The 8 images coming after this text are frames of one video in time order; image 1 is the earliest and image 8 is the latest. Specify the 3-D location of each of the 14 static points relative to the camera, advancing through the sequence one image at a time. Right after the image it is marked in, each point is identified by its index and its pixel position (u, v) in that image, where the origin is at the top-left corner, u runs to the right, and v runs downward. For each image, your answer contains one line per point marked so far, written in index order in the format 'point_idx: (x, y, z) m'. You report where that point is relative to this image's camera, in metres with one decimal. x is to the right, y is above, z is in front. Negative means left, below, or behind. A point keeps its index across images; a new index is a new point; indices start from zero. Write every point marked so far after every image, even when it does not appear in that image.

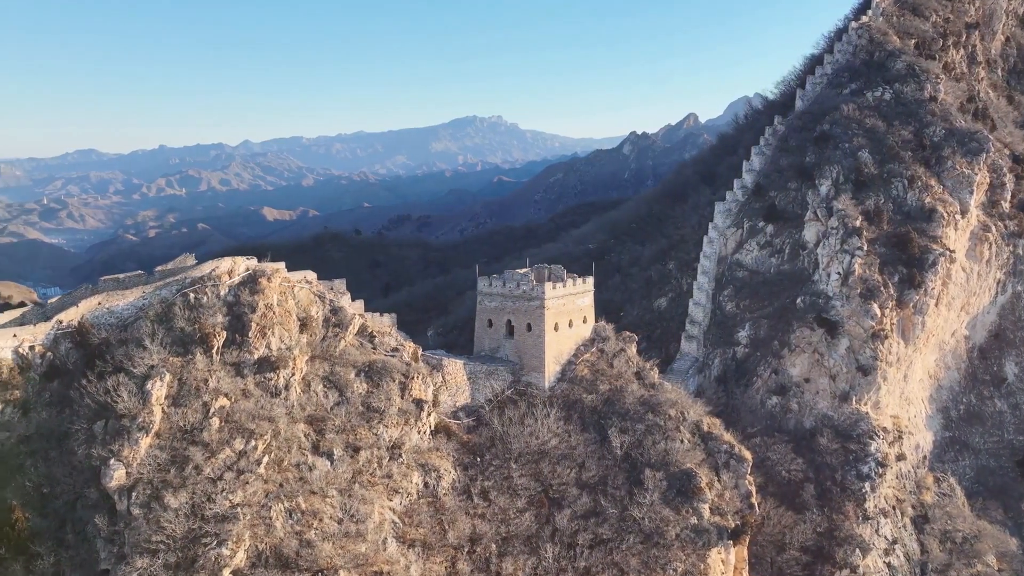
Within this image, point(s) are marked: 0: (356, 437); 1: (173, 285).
0: (-2.8, -2.7, +12.9) m
1: (-6.0, +0.1, +12.7) m
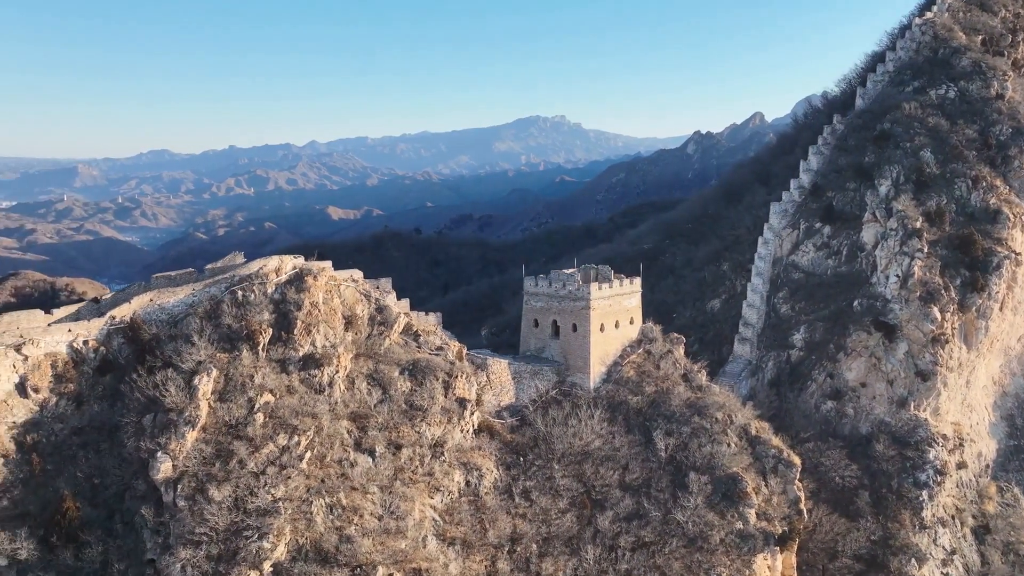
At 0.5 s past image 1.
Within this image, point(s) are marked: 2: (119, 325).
0: (-2.1, -2.7, +13.0) m
1: (-5.3, +0.1, +13.0) m
2: (-6.7, -0.6, +12.1) m
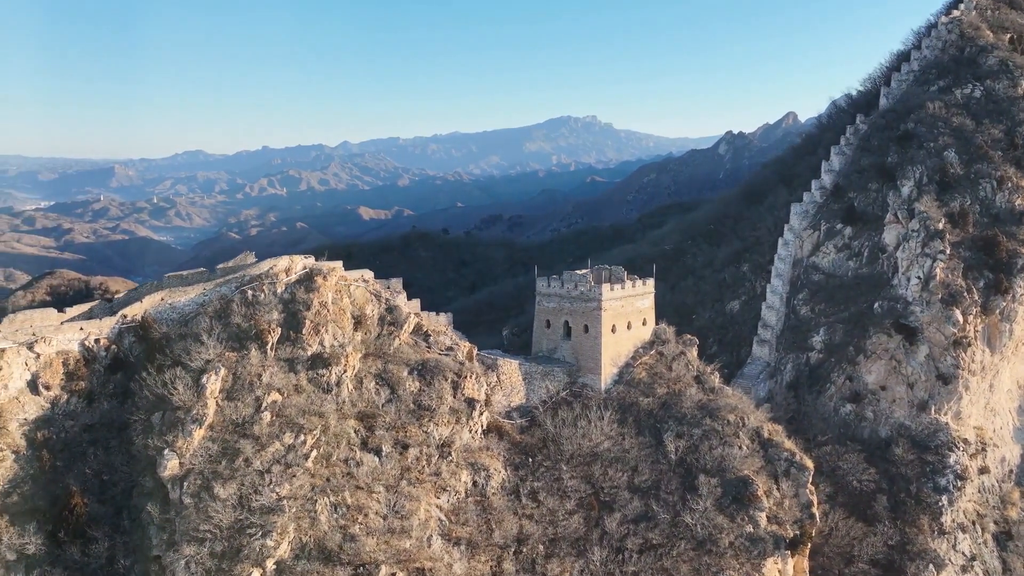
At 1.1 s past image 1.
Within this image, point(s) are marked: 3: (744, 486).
0: (-1.9, -2.7, +13.0) m
1: (-5.2, +0.1, +13.1) m
2: (-6.6, -0.6, +12.3) m
3: (+4.8, -4.1, +14.7) m
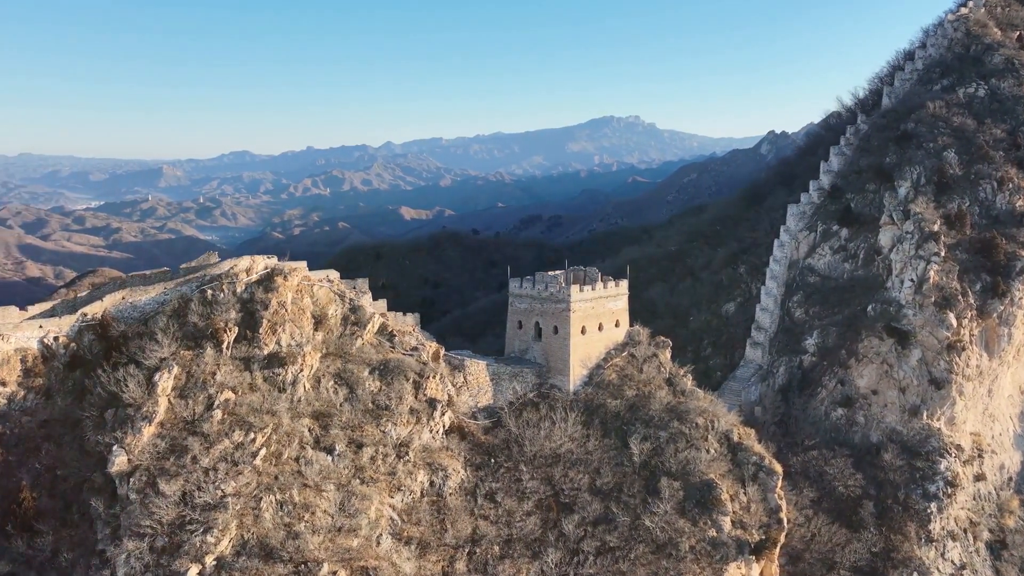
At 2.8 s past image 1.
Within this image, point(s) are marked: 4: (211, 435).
0: (-2.8, -2.7, +13.1) m
1: (-6.0, +0.1, +13.3) m
2: (-7.5, -0.6, +12.5) m
3: (+4.0, -4.2, +14.6) m
4: (-4.9, -2.4, +11.5) m
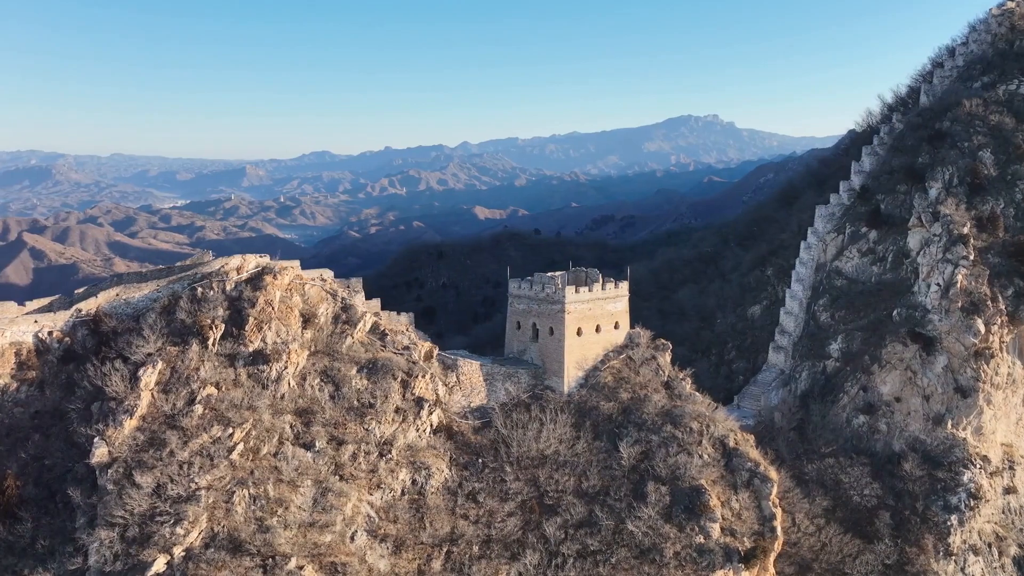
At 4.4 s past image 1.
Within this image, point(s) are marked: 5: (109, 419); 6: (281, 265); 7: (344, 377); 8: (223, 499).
0: (-3.2, -2.7, +13.2) m
1: (-6.3, +0.2, +13.6) m
2: (-7.8, -0.5, +12.9) m
3: (+3.7, -4.2, +14.3) m
4: (-5.4, -2.4, +11.8) m
5: (-6.6, -2.2, +11.7) m
6: (-4.7, +0.5, +14.5) m
7: (-3.3, -1.7, +13.8) m
8: (-4.6, -3.4, +11.3) m
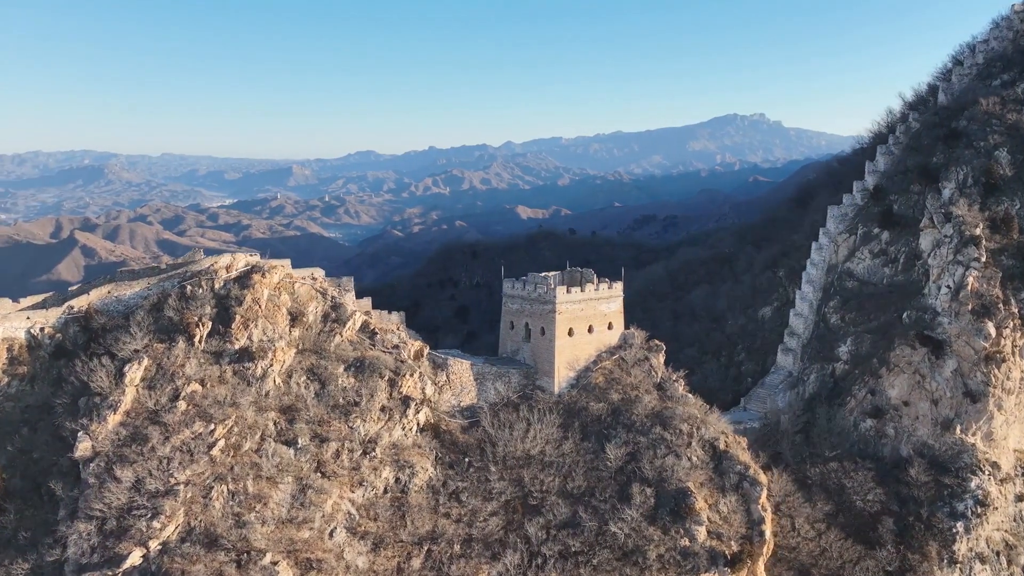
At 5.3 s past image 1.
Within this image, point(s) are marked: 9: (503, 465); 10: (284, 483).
0: (-3.5, -2.6, +13.3) m
1: (-6.6, +0.2, +13.9) m
2: (-8.2, -0.5, +13.2) m
3: (+3.4, -4.2, +14.2) m
4: (-5.8, -2.3, +12.0) m
5: (-7.0, -2.1, +11.9) m
6: (-5.0, +0.5, +14.6) m
7: (-3.6, -1.7, +13.9) m
8: (-5.0, -3.3, +11.5) m
9: (-0.2, -3.7, +14.7) m
10: (-4.0, -3.4, +12.2) m
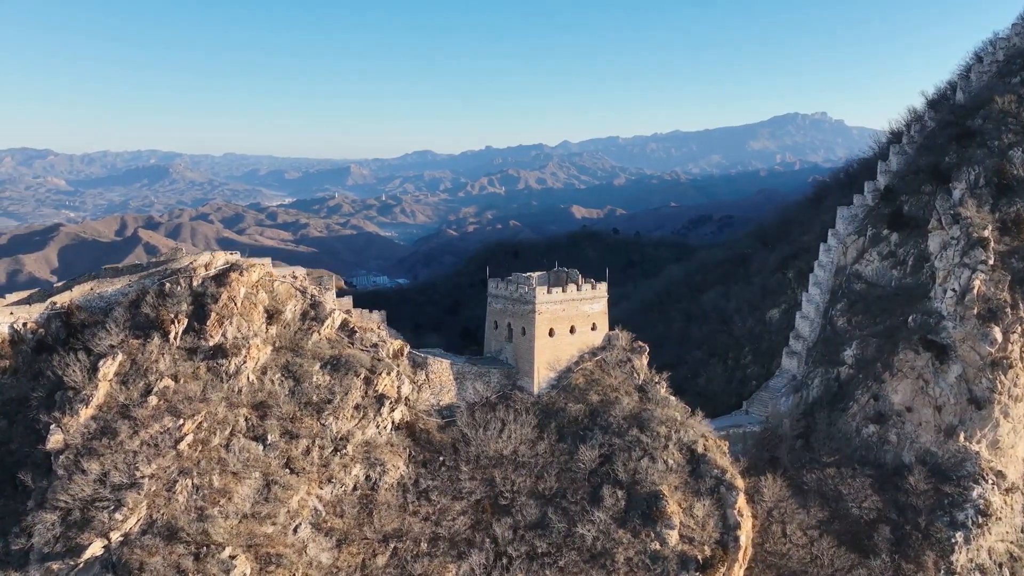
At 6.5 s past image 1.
0: (-4.1, -2.6, +13.5) m
1: (-7.2, +0.3, +14.2) m
2: (-8.8, -0.4, +13.6) m
3: (+2.8, -4.3, +14.1) m
4: (-6.4, -2.3, +12.3) m
5: (-7.7, -2.1, +12.2) m
6: (-5.5, +0.5, +14.9) m
7: (-4.2, -1.7, +14.1) m
8: (-5.7, -3.3, +11.7) m
9: (-0.8, -3.7, +14.7) m
10: (-4.6, -3.3, +12.4) m
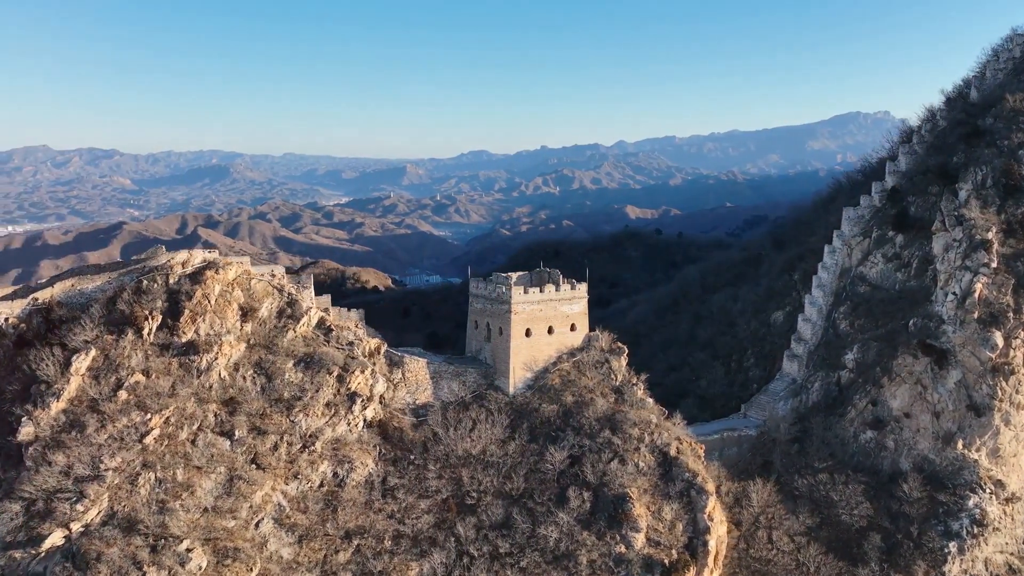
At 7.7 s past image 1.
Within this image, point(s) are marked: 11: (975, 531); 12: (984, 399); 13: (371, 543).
0: (-4.8, -2.6, +13.8) m
1: (-7.8, +0.3, +14.5) m
2: (-9.4, -0.4, +14.0) m
3: (+2.1, -4.3, +14.1) m
4: (-7.1, -2.2, +12.6) m
5: (-8.4, -2.0, +12.6) m
6: (-6.1, +0.6, +15.1) m
7: (-4.8, -1.7, +14.3) m
8: (-6.5, -3.3, +12.0) m
9: (-1.4, -3.7, +14.8) m
10: (-5.3, -3.3, +12.7) m
11: (+12.3, -6.6, +19.2) m
12: (+13.0, -3.1, +19.9) m
13: (-2.6, -4.8, +13.4) m
